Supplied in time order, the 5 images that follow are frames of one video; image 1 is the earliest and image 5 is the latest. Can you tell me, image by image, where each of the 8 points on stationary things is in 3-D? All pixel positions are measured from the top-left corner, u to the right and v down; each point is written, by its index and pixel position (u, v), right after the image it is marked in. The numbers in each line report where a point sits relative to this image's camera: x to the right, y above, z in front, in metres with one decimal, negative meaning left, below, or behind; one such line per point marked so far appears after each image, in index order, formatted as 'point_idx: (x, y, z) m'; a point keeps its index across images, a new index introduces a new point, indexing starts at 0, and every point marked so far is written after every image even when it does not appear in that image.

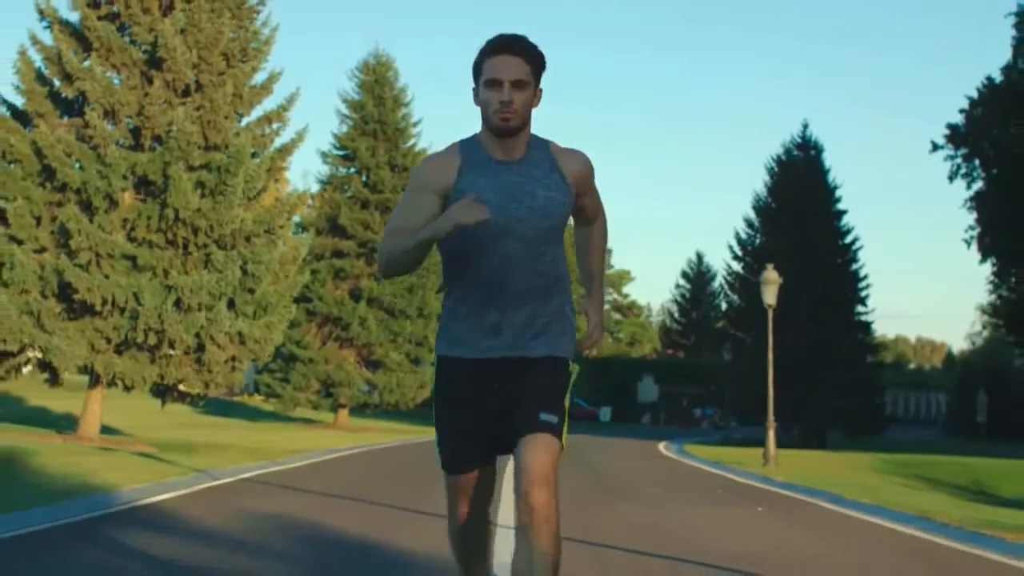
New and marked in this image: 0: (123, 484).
0: (-3.8, -2.0, +14.0) m
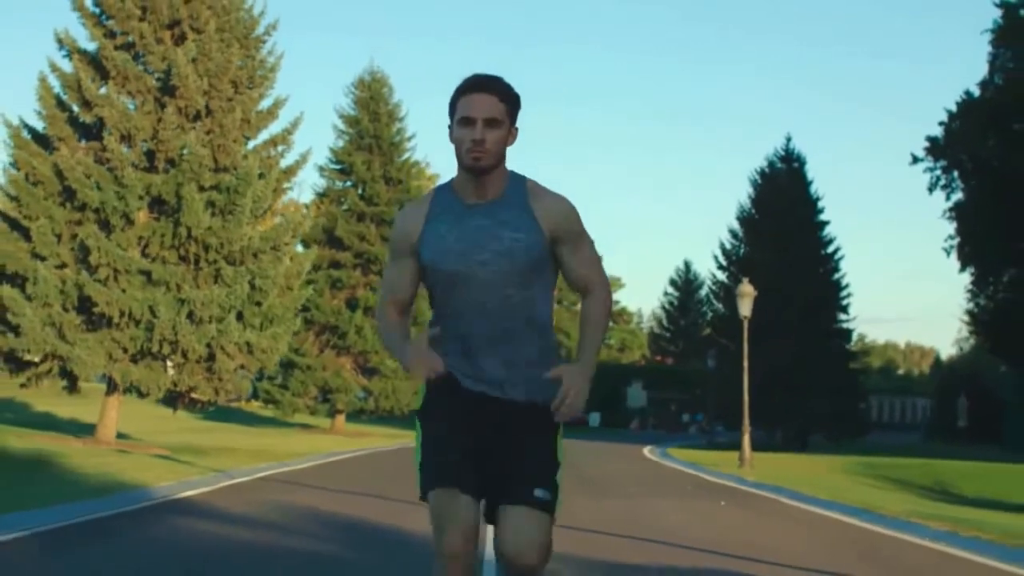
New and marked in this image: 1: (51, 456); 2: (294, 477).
0: (-4.0, -2.1, +15.6) m
1: (-6.5, -2.4, +19.9) m
2: (-2.8, -2.4, +17.9) m
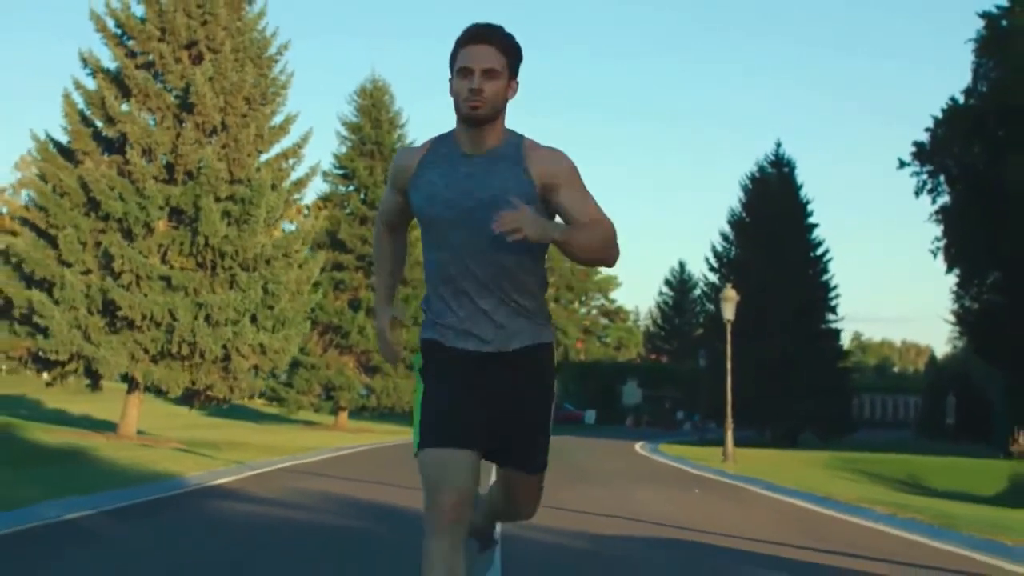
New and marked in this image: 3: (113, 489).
0: (-4.0, -2.3, +17.2) m
1: (-6.6, -2.5, +21.5) m
2: (-2.8, -2.5, +19.5) m
3: (-4.1, -2.1, +14.6) m
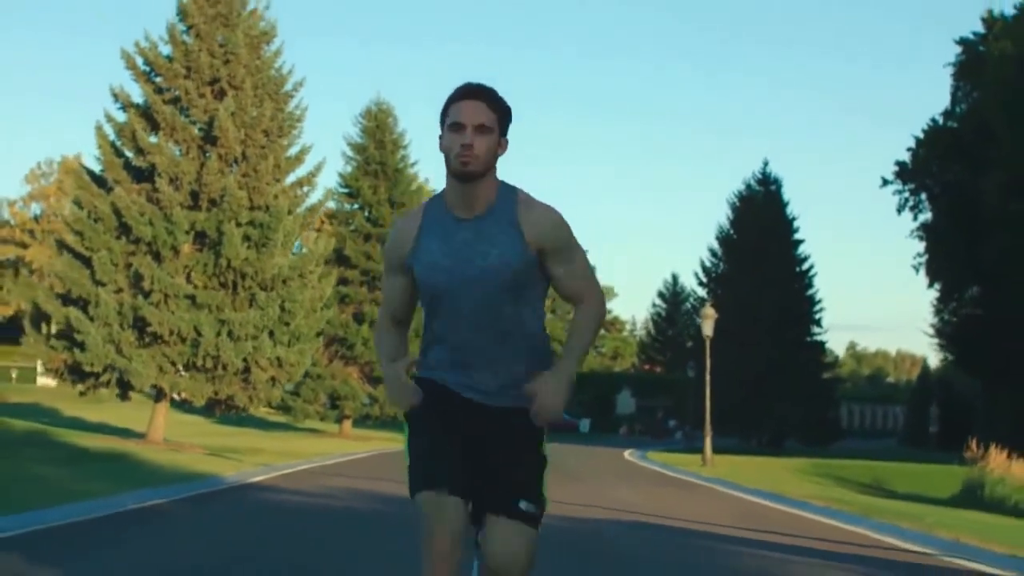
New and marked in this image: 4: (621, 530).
0: (-4.1, -2.6, +19.5) m
1: (-6.7, -2.8, +23.8) m
2: (-2.9, -2.8, +21.8) m
3: (-4.2, -2.4, +17.0) m
4: (+1.1, -2.5, +14.5) m
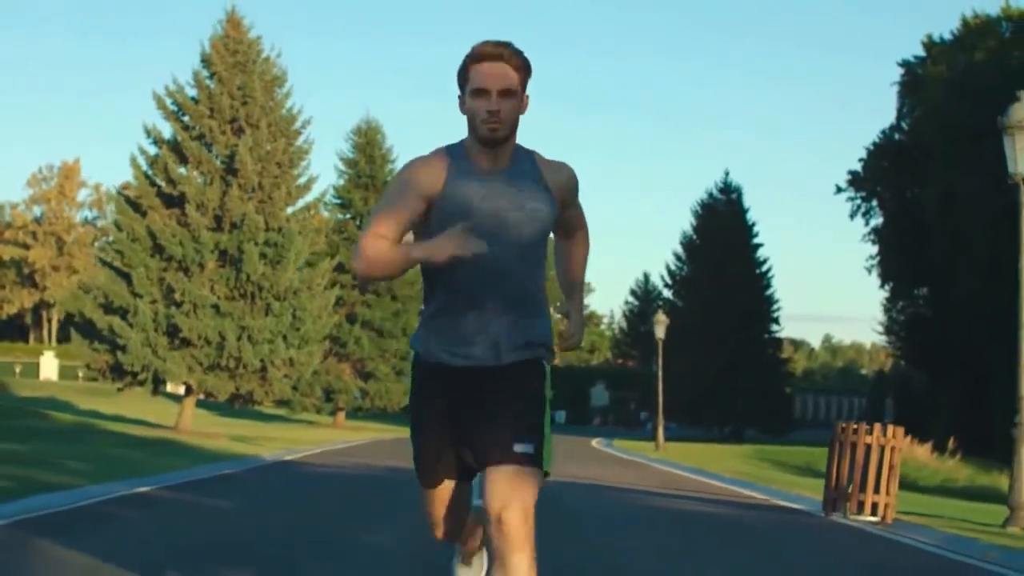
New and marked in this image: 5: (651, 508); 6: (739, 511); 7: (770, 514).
0: (-4.4, -2.9, +24.1) m
1: (-7.1, -3.1, +28.4) m
2: (-3.3, -3.1, +26.4) m
3: (-4.5, -2.7, +21.6) m
4: (+0.8, -2.8, +19.2) m
5: (+1.7, -2.7, +17.1) m
6: (+2.7, -2.7, +16.9) m
7: (+3.0, -2.7, +16.6) m
